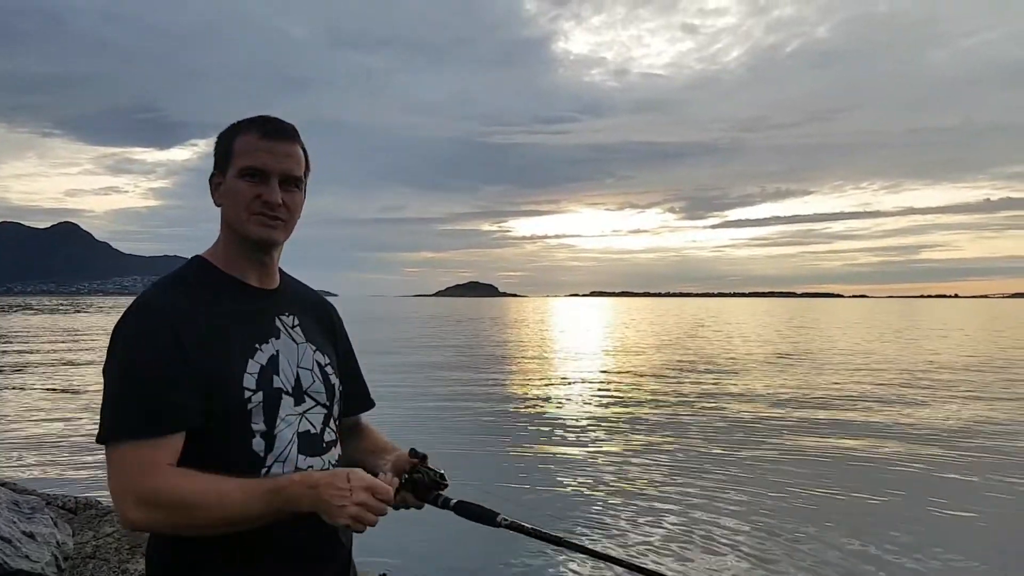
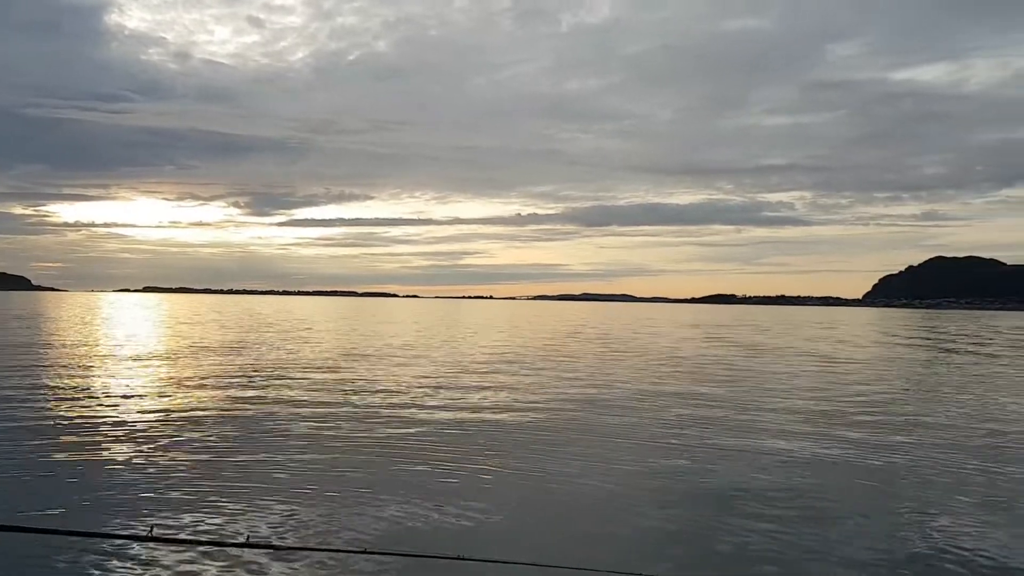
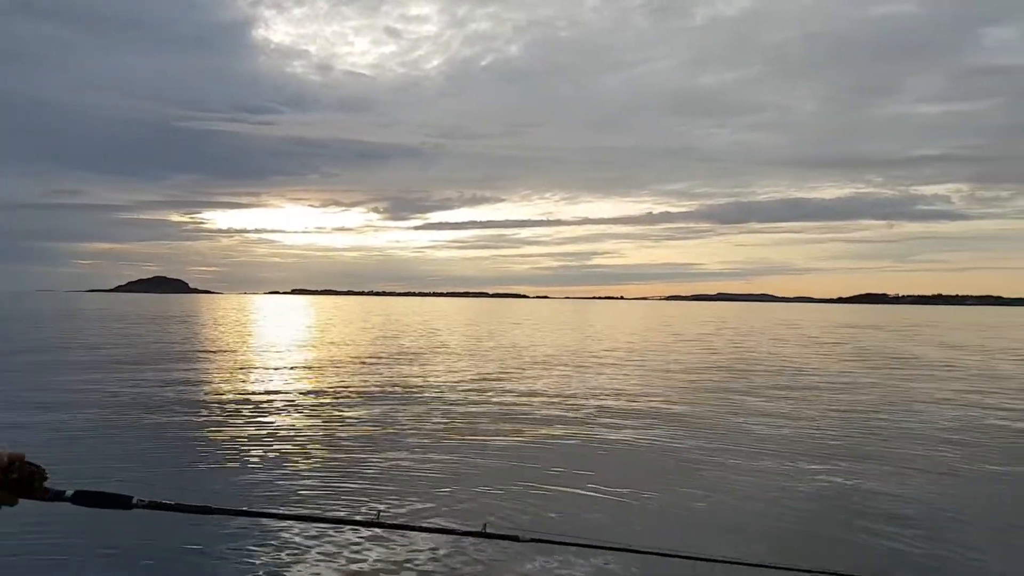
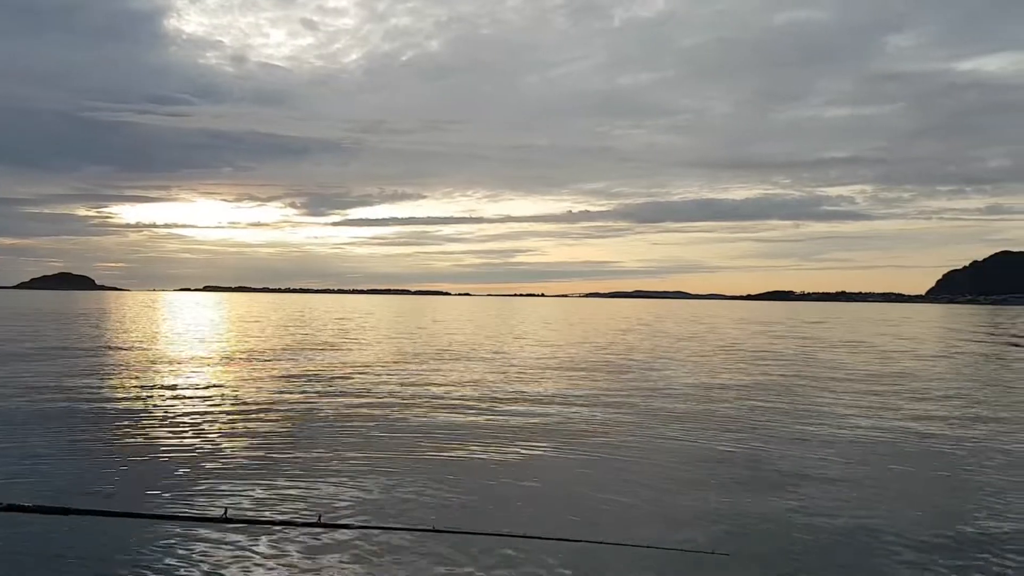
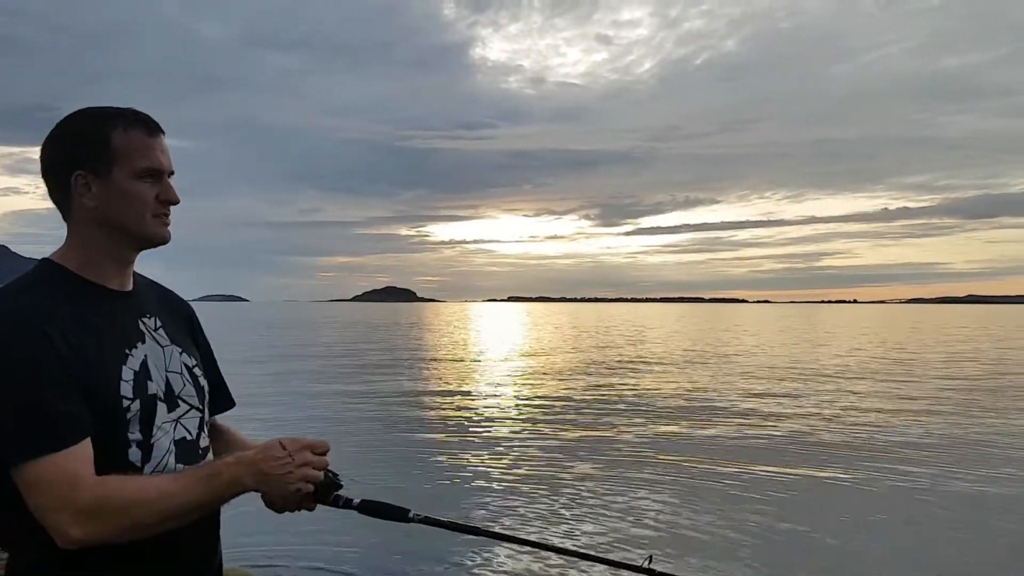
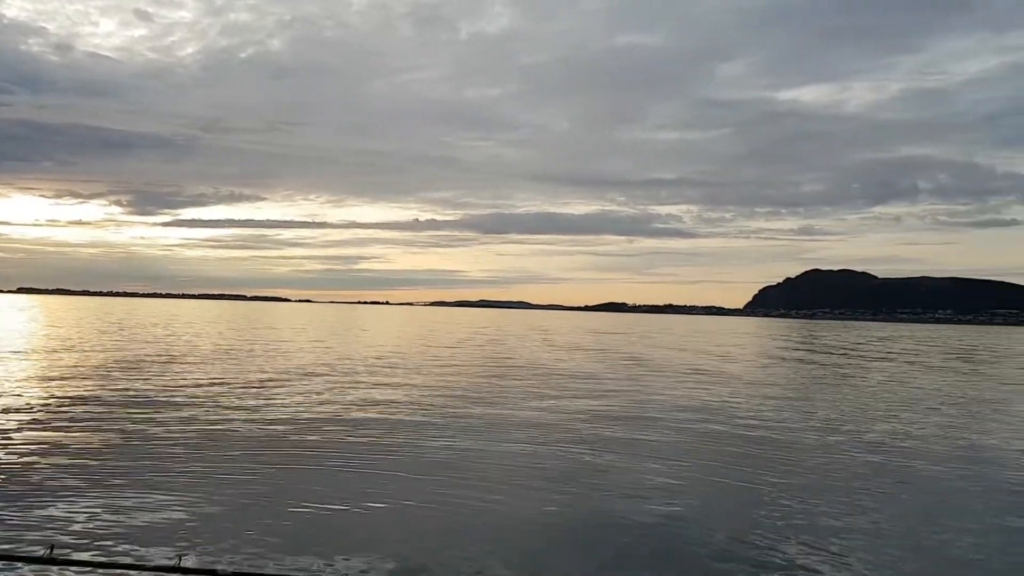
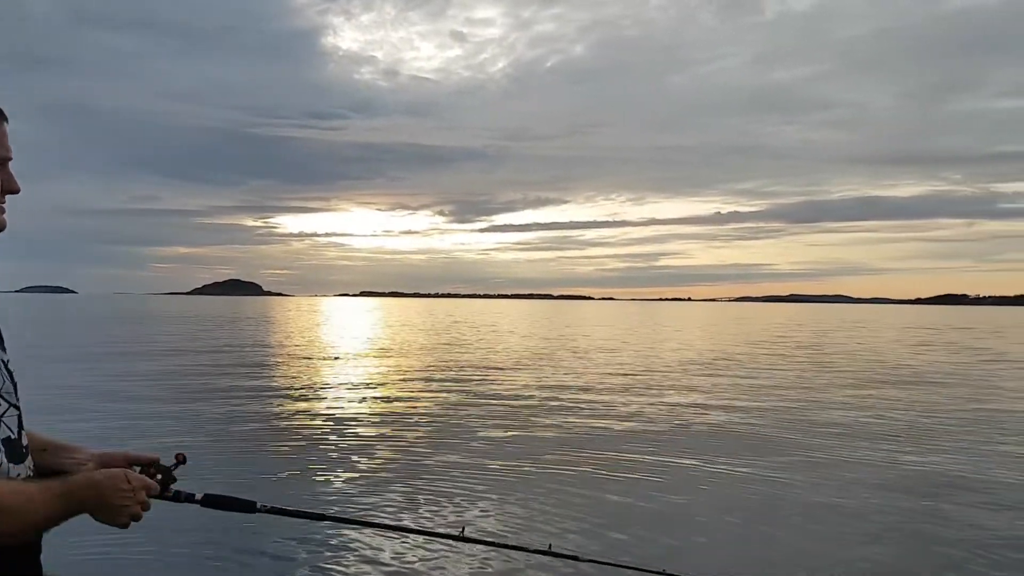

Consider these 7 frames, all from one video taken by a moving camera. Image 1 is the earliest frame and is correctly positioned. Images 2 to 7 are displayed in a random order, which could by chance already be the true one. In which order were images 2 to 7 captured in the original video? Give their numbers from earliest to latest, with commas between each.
5, 7, 3, 4, 2, 6
